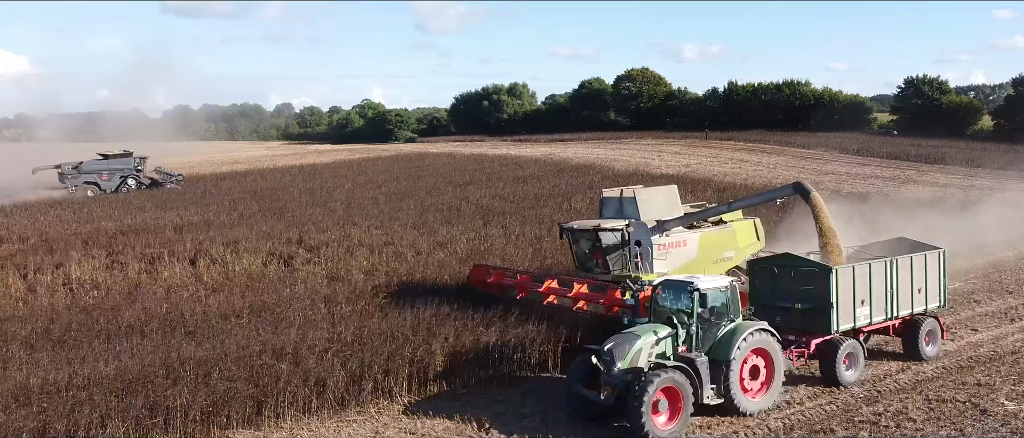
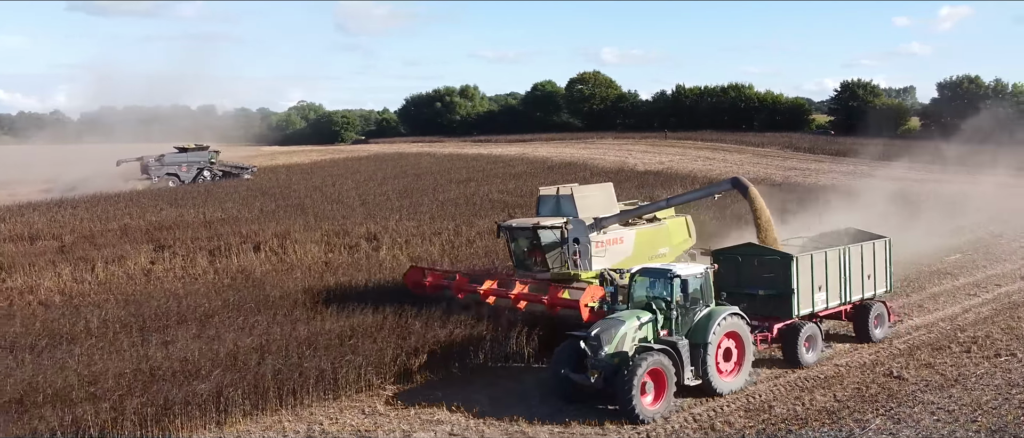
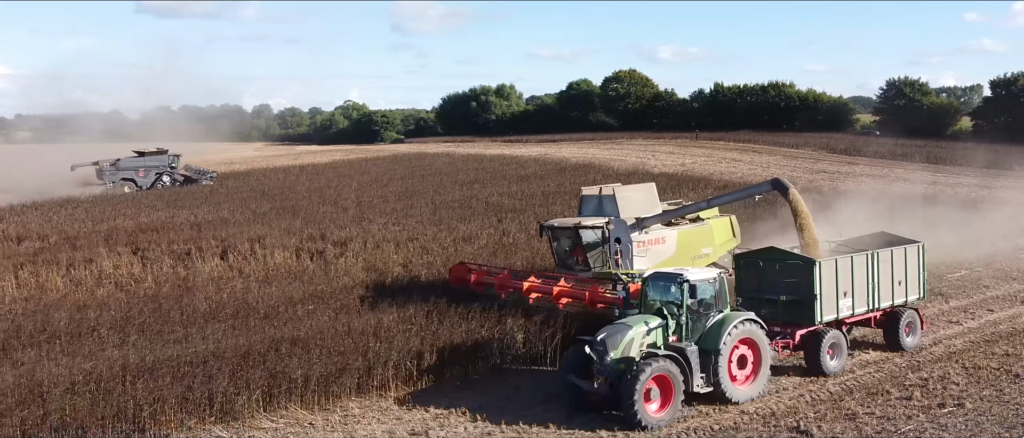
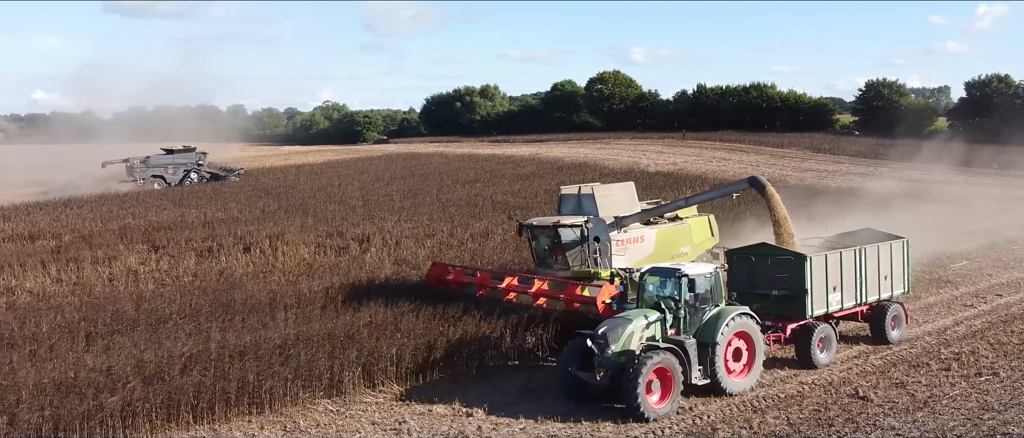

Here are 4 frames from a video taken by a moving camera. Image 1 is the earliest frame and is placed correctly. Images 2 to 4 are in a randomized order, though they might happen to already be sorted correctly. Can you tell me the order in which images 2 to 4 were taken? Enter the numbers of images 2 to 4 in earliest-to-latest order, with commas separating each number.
3, 4, 2
